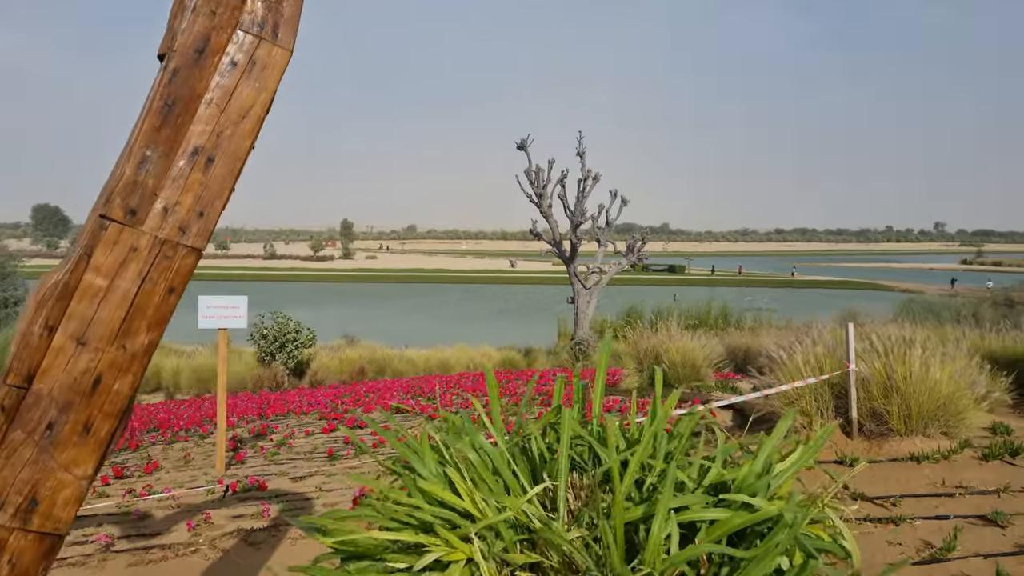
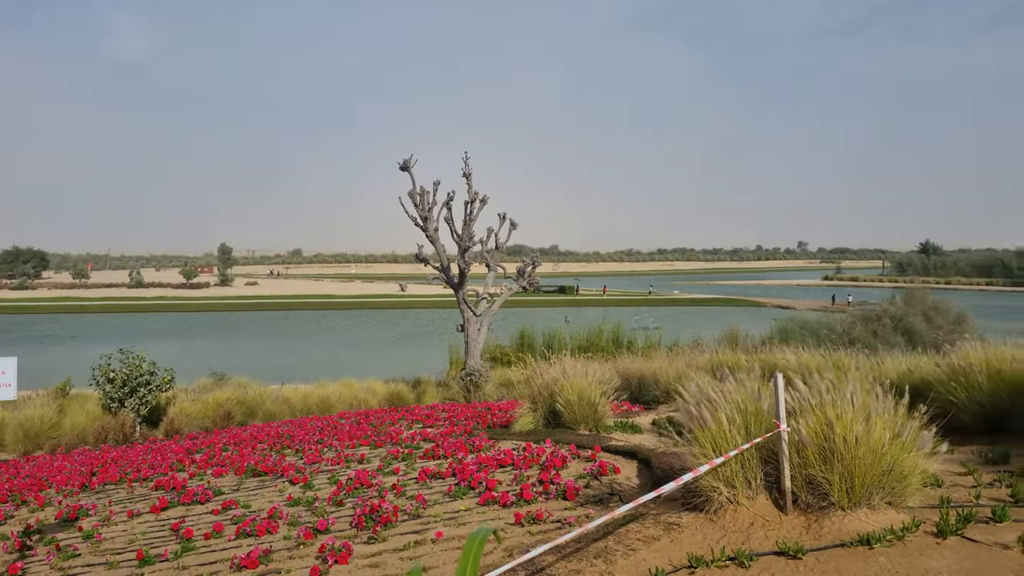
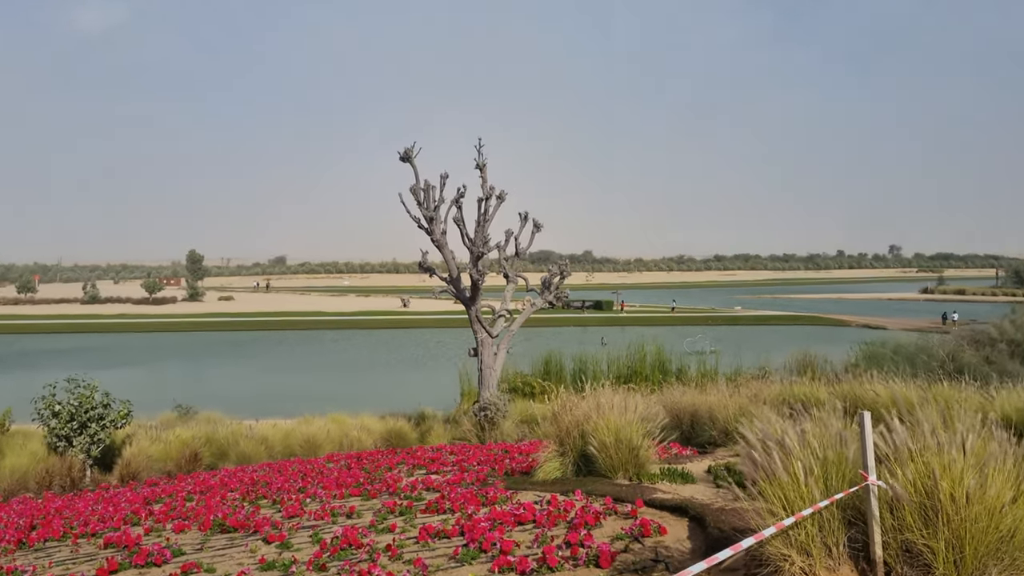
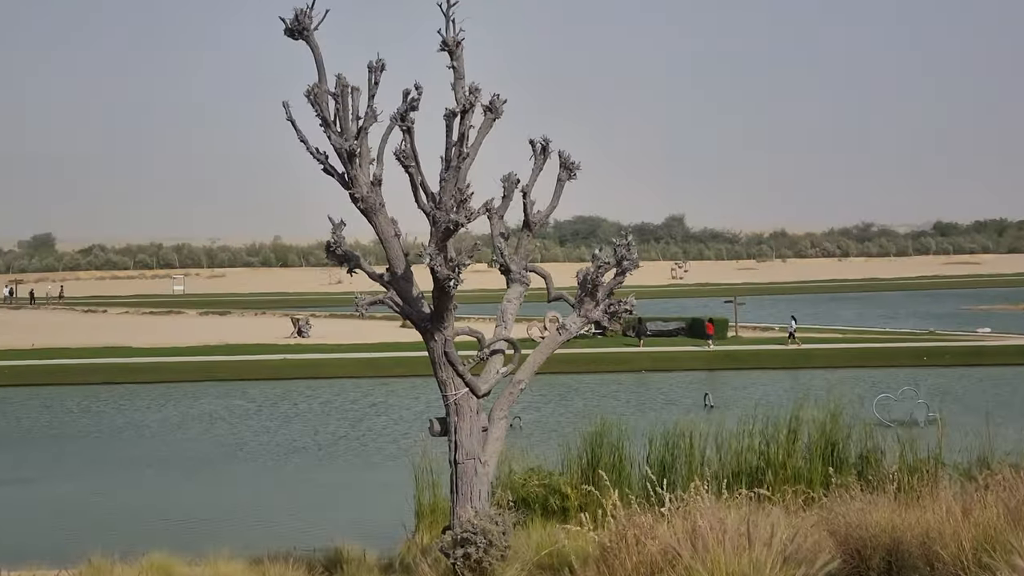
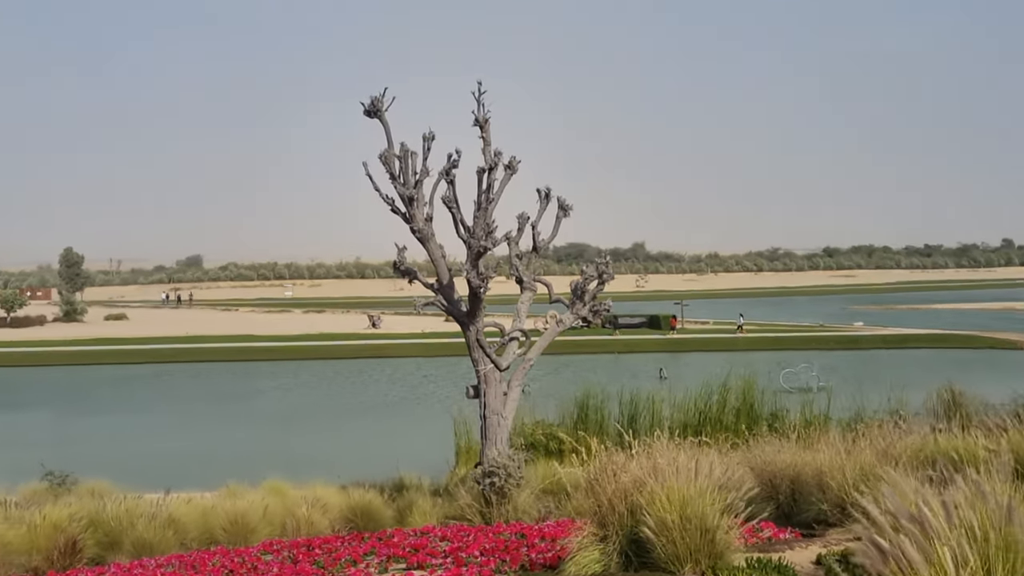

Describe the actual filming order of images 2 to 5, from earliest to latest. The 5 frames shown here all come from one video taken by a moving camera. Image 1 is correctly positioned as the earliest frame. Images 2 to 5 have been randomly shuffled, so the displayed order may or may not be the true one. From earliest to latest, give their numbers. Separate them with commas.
2, 3, 5, 4
